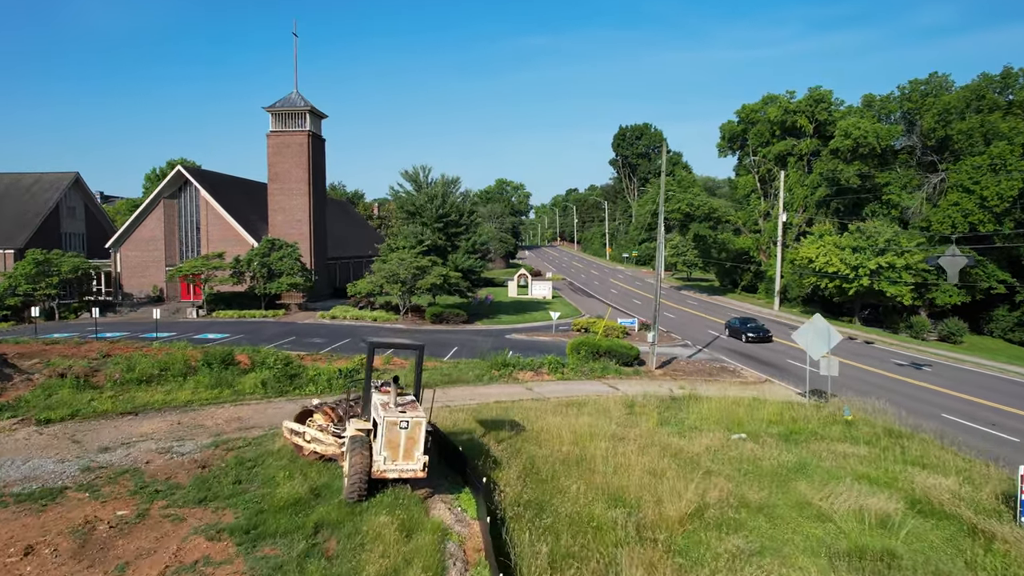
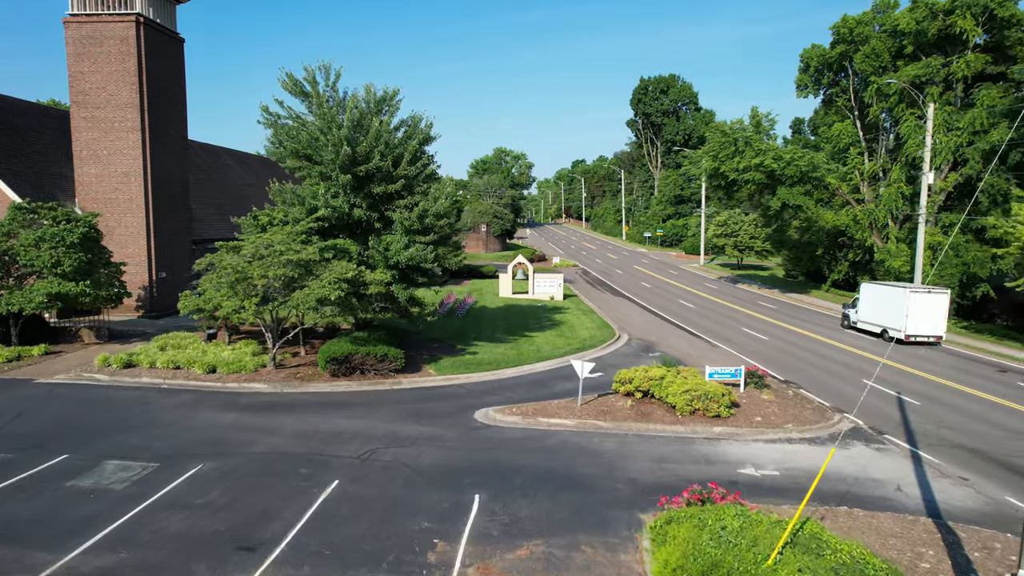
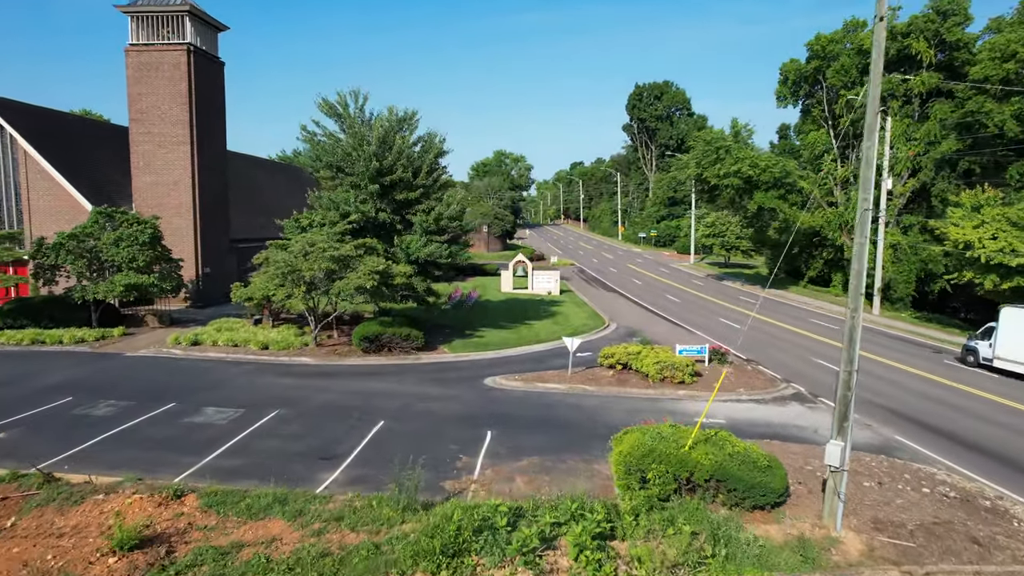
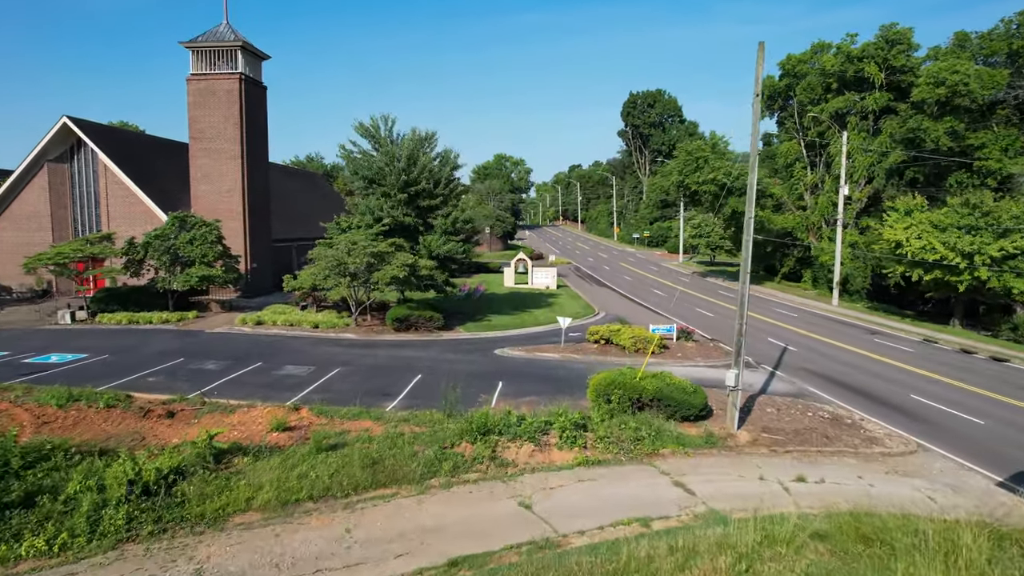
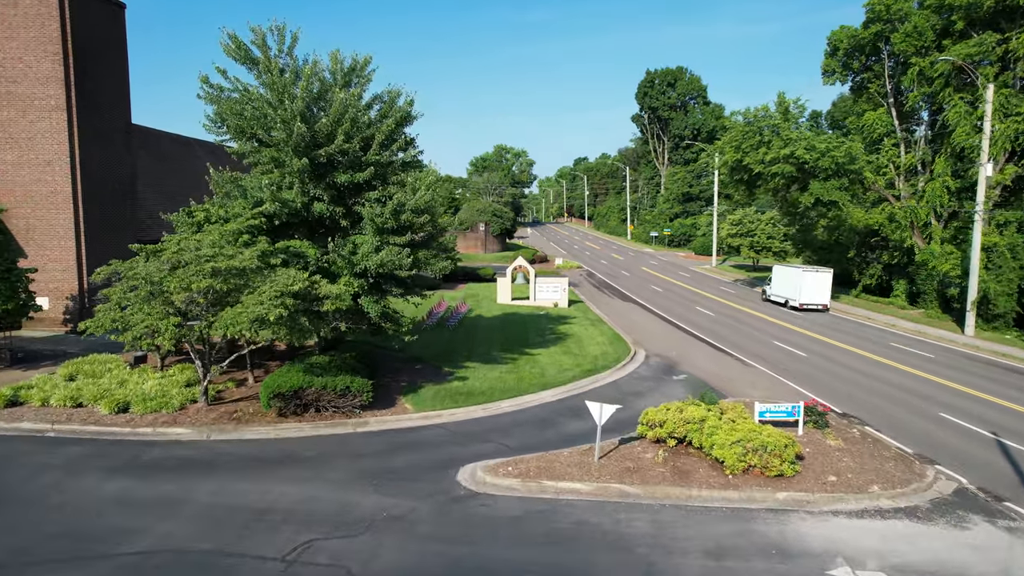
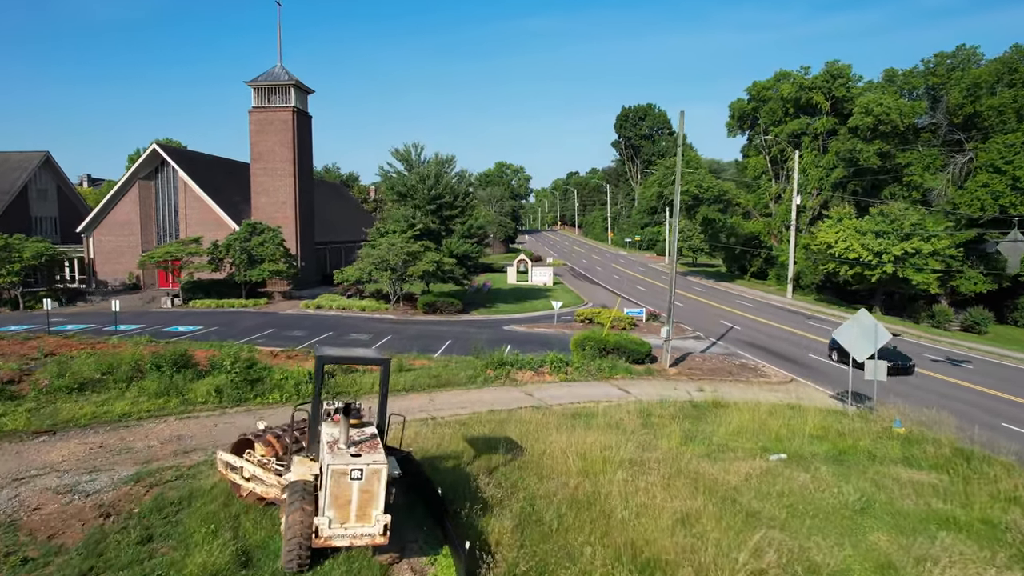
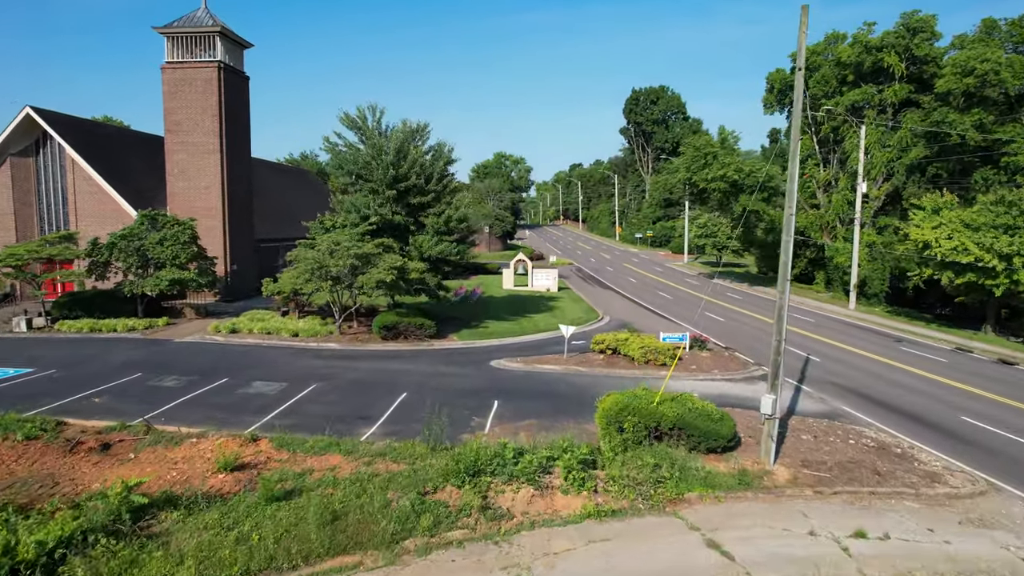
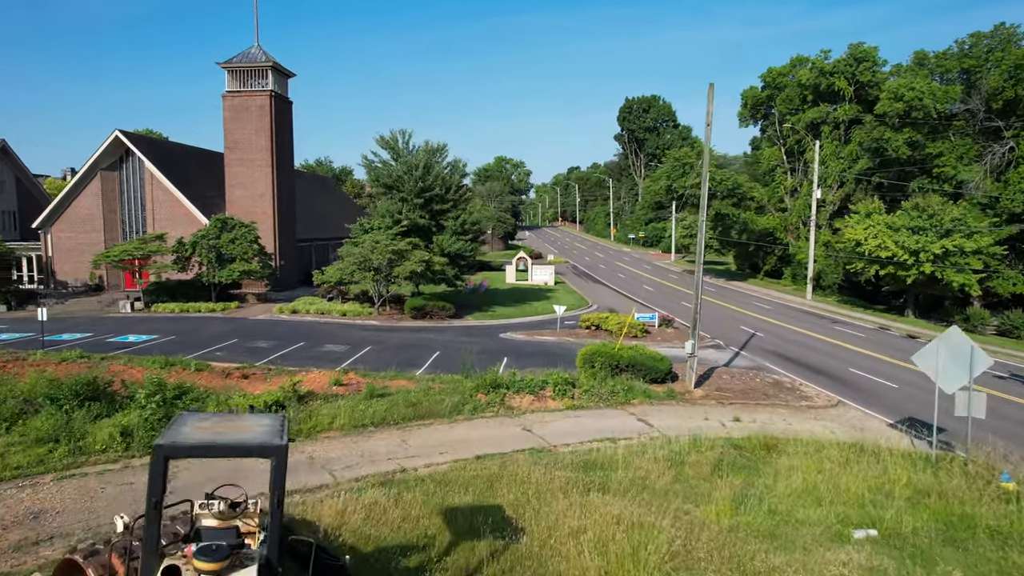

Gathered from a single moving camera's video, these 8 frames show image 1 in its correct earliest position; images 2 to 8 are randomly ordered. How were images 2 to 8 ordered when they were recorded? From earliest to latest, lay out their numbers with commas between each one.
6, 8, 4, 7, 3, 2, 5
